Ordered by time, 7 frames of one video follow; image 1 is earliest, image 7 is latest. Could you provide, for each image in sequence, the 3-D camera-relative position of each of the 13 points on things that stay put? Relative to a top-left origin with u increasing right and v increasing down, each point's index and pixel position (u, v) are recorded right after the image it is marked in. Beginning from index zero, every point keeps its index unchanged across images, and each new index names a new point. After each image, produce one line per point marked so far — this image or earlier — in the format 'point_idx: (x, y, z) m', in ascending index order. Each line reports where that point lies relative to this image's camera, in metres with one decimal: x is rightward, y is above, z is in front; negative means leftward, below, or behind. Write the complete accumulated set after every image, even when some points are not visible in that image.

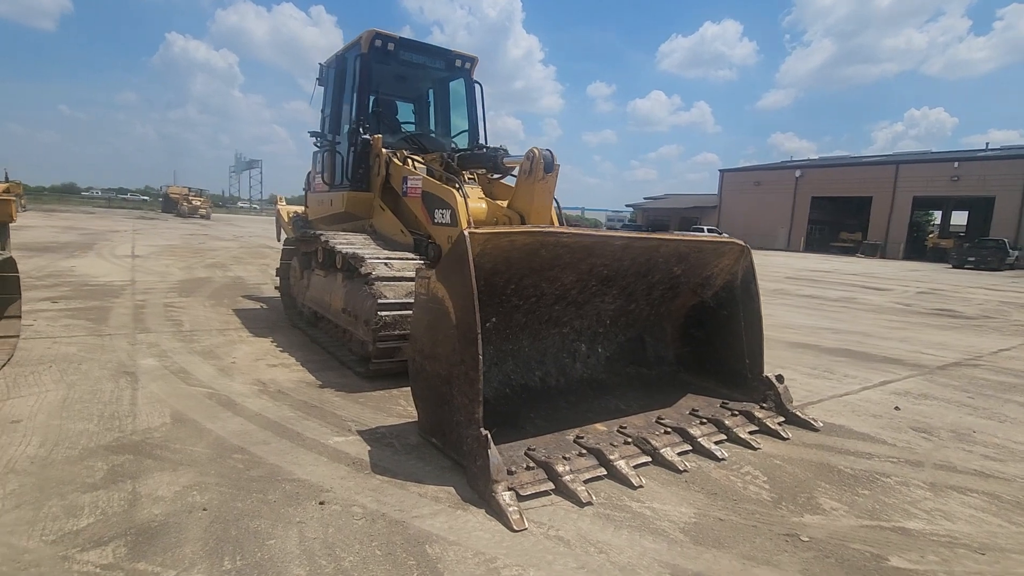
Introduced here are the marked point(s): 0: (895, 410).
0: (+3.6, -1.1, +5.1) m
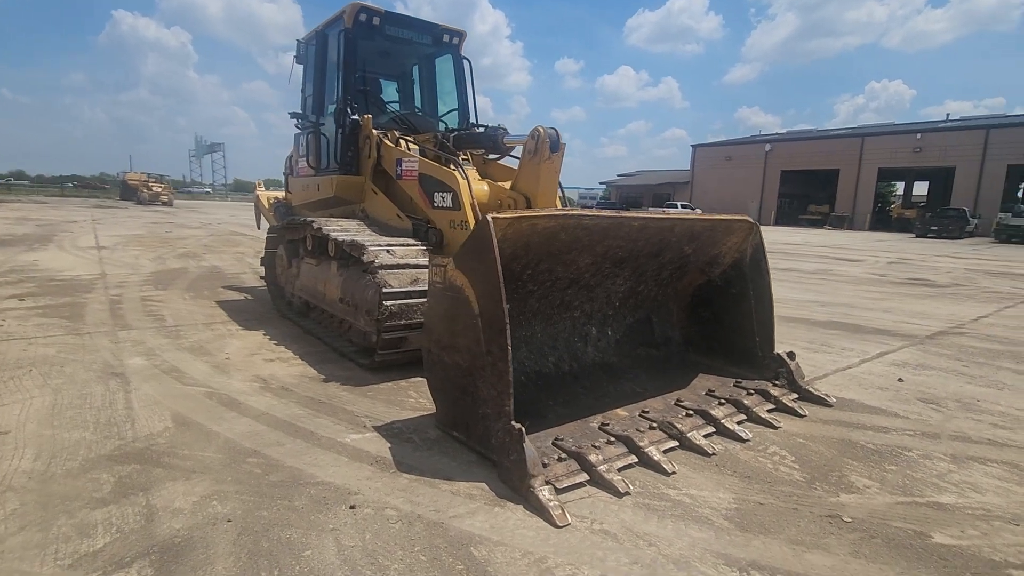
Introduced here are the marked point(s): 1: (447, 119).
0: (+3.7, -0.9, +5.2) m
1: (-0.9, +2.3, +7.2) m
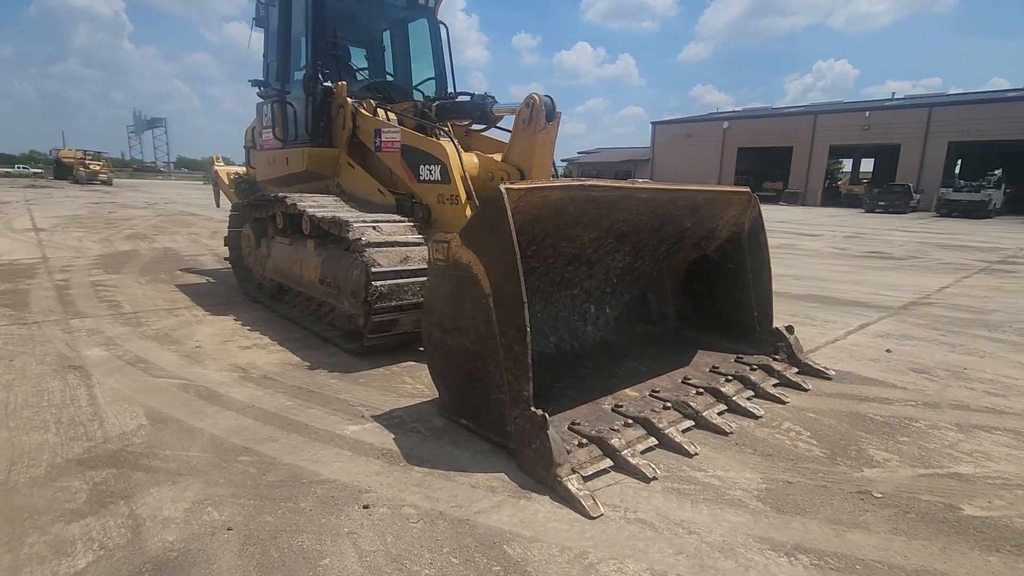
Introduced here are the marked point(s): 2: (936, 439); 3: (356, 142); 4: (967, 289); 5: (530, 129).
0: (+3.6, -0.6, +5.3) m
1: (-1.1, +2.5, +6.8) m
2: (+2.6, -0.9, +3.4) m
3: (-1.7, +1.6, +5.9) m
4: (+7.8, 0.0, +9.3) m
5: (+0.1, +1.3, +4.6) m
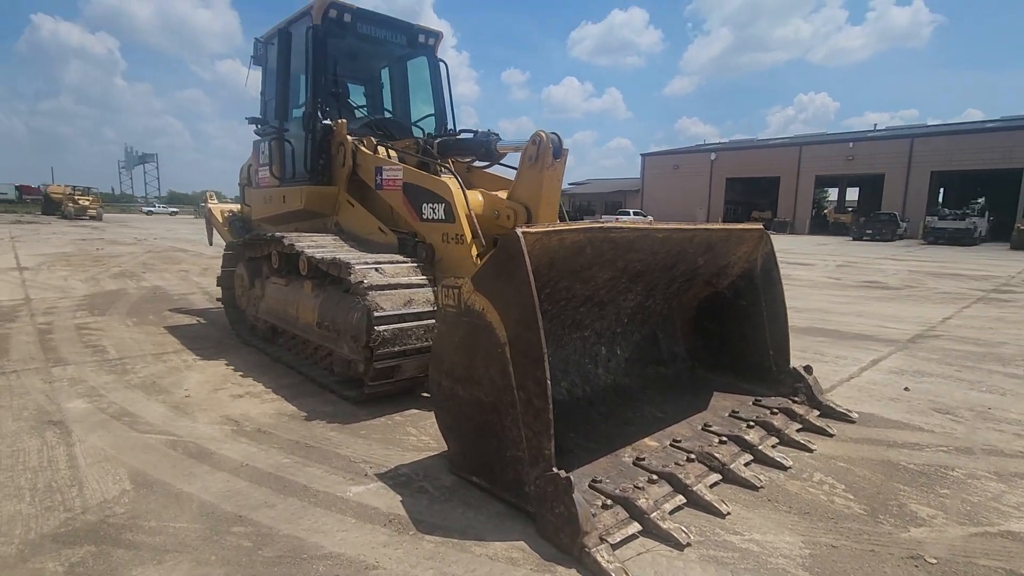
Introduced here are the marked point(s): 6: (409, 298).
0: (+3.7, -1.0, +5.1) m
1: (-1.1, +2.0, +6.8) m
2: (+2.7, -1.2, +3.2) m
3: (-1.6, +1.1, +5.7) m
4: (+7.8, -0.5, +9.2) m
5: (+0.2, +1.0, +4.4) m
6: (-0.8, -0.1, +4.3) m
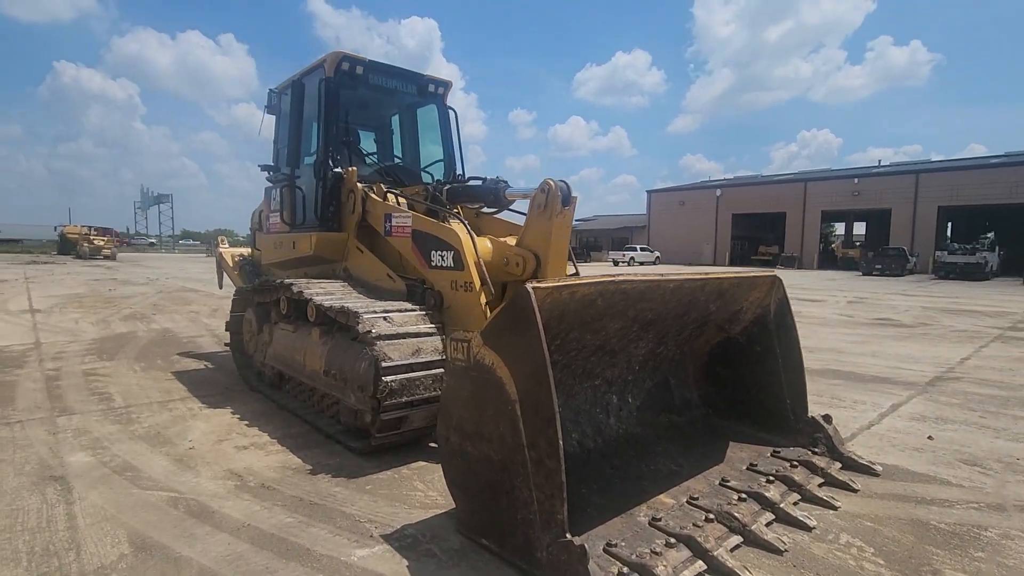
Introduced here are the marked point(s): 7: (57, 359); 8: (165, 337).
0: (+3.8, -1.4, +4.9) m
1: (-1.0, +1.5, +6.9) m
2: (+2.8, -1.5, +3.0) m
3: (-1.6, +0.7, +5.8) m
4: (+7.9, -1.2, +9.0) m
5: (+0.3, +0.6, +4.5) m
6: (-0.7, -0.5, +4.2) m
7: (-6.5, -1.0, +7.8) m
8: (-6.4, -0.9, +10.0) m
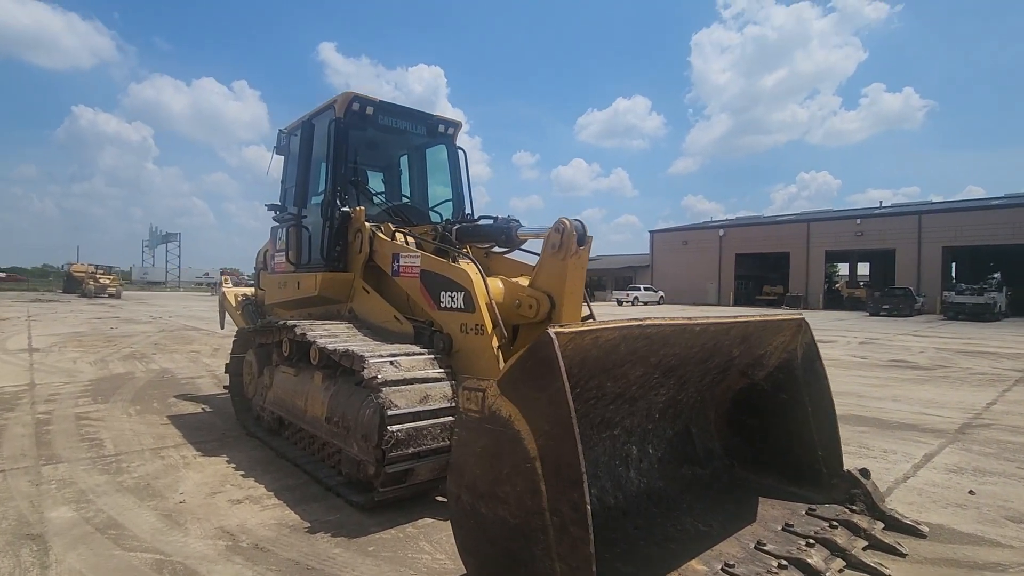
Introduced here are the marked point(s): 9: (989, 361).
0: (+3.9, -1.7, +4.6) m
1: (-0.9, +1.0, +6.7) m
2: (+2.9, -1.7, +2.7) m
3: (-1.4, +0.2, +5.6) m
4: (+8.0, -1.9, +8.7) m
5: (+0.4, +0.3, +4.3) m
6: (-0.6, -0.8, +4.0) m
7: (-6.4, -1.6, +7.6) m
8: (-6.3, -1.6, +9.8) m
9: (+12.9, -2.0, +14.7) m
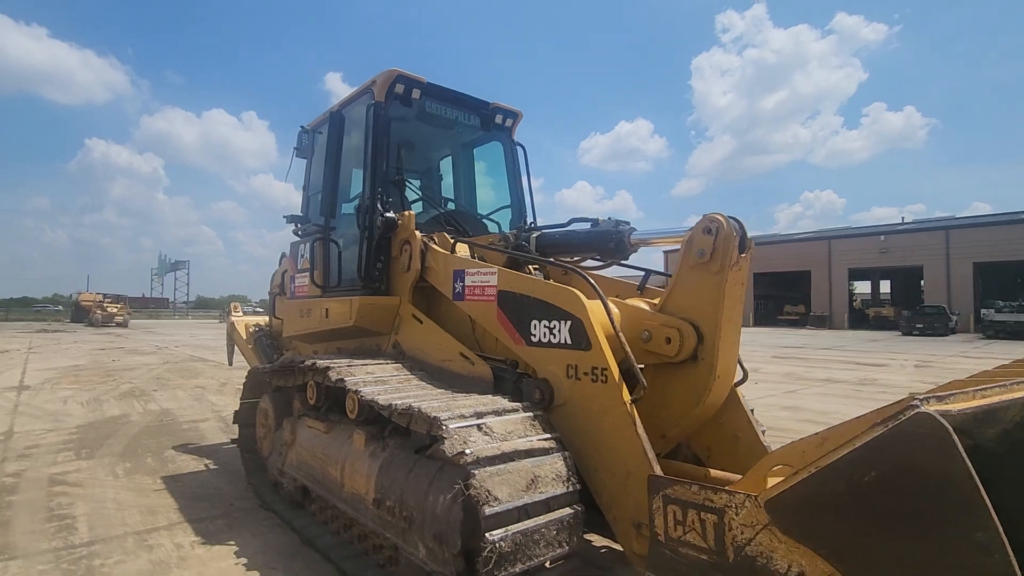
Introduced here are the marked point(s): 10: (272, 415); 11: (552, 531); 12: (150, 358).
0: (+4.6, -1.8, +3.2) m
1: (-0.1, +0.7, +5.5) m
2: (+3.6, -1.7, +1.3) m
3: (-0.7, 0.0, +4.3) m
4: (+8.8, -2.1, +7.2) m
5: (+1.1, +0.1, +3.0) m
6: (+0.1, -0.9, +2.6) m
7: (-5.6, -1.9, +6.3) m
8: (-5.4, -2.1, +8.5) m
9: (+13.8, -2.4, +13.2) m
10: (-2.2, -1.2, +4.9) m
11: (+0.2, -1.2, +2.6) m
12: (-12.6, -2.4, +18.8) m
